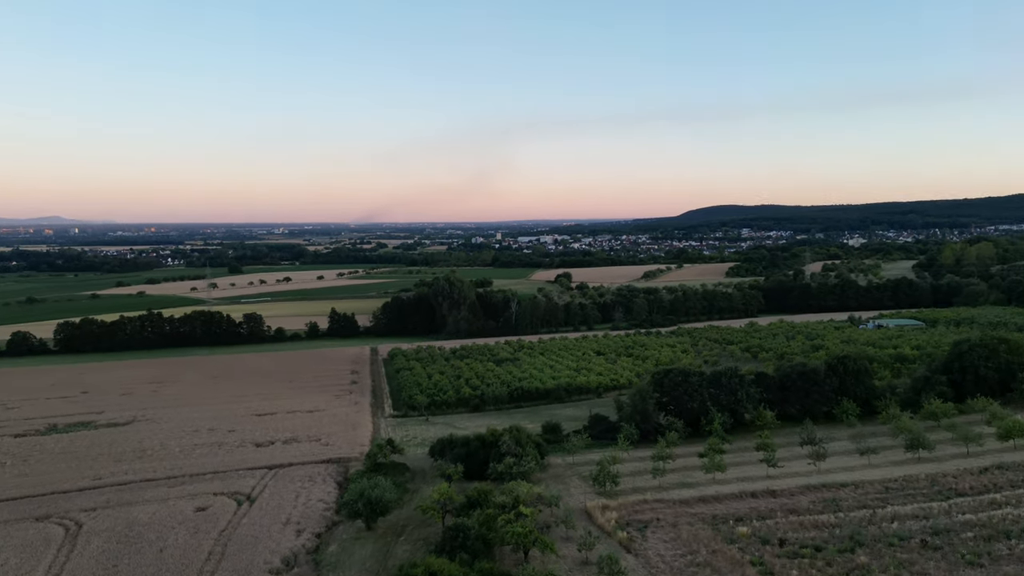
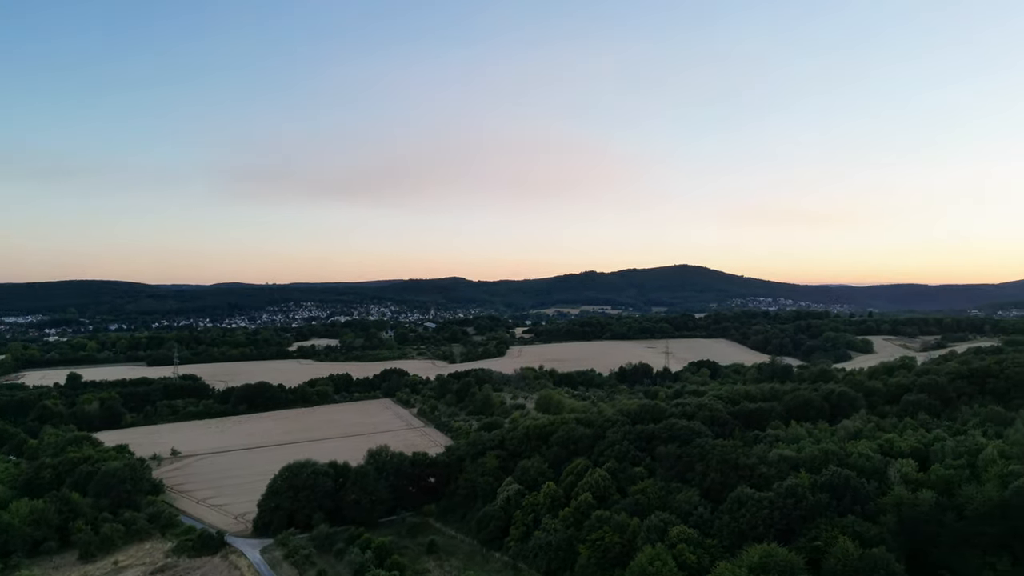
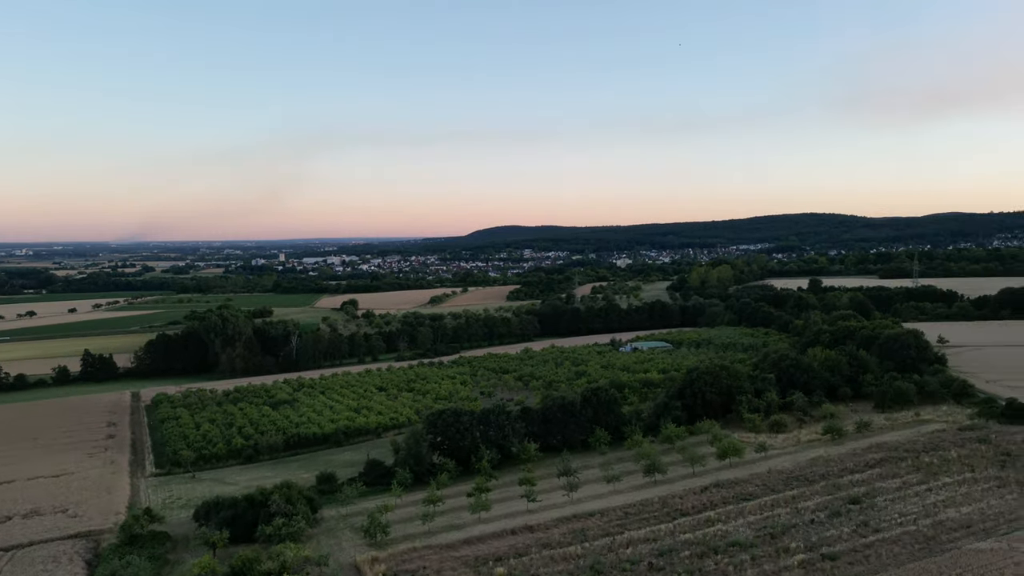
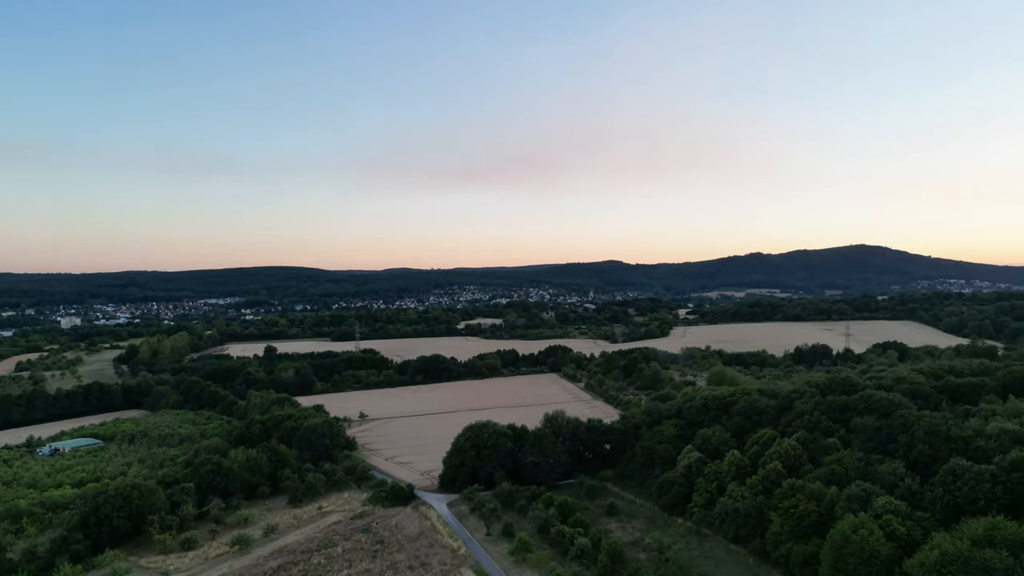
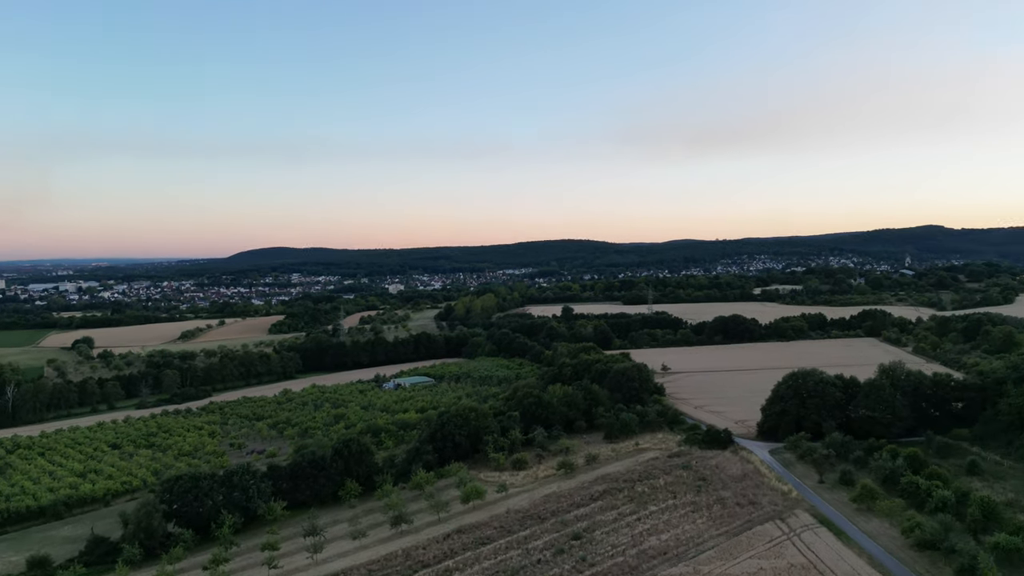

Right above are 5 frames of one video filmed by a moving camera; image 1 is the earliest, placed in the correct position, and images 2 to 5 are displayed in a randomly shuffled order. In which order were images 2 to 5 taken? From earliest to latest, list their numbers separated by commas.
3, 5, 4, 2
